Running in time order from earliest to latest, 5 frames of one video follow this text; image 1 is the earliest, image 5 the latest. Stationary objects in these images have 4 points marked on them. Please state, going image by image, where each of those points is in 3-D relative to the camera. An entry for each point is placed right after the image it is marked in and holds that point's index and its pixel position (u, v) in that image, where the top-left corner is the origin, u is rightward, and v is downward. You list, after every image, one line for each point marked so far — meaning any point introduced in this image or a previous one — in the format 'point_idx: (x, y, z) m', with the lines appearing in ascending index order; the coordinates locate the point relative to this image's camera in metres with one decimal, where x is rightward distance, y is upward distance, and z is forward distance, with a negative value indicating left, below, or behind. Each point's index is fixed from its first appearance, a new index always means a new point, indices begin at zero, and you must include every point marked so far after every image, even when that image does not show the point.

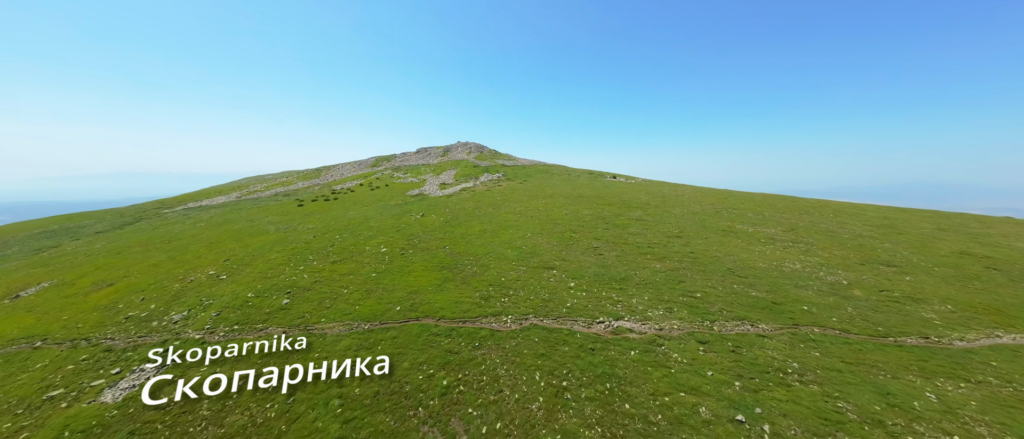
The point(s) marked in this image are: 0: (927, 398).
0: (+25.5, -10.7, +16.4) m
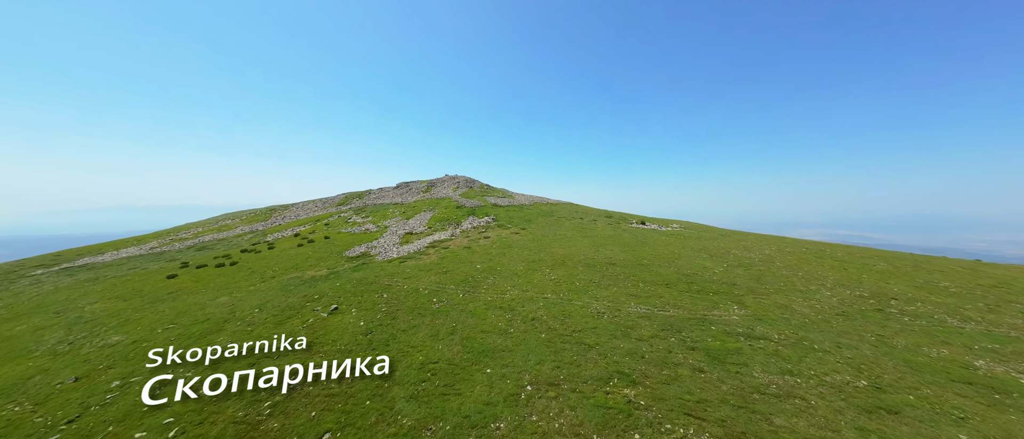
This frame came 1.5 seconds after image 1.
0: (+24.2, -16.6, -4.5) m
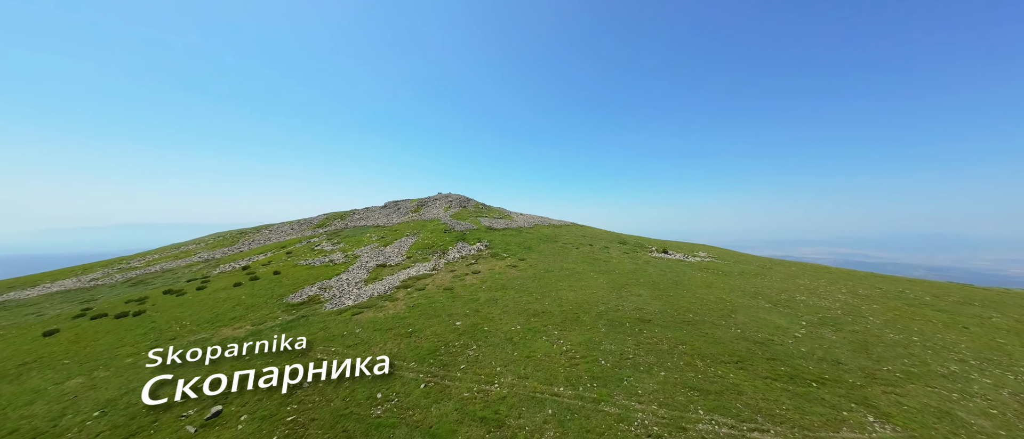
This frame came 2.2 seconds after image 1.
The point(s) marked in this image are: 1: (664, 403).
0: (+23.6, -17.6, -14.2) m
1: (+8.1, -10.2, +15.2) m
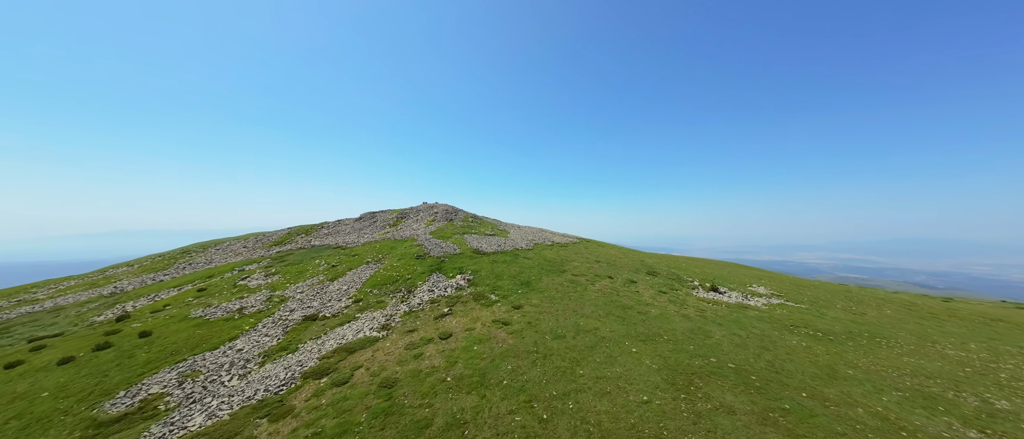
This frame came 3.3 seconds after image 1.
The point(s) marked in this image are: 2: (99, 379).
0: (+22.8, -19.6, -26.6) m
1: (+7.2, -12.8, +2.9) m
2: (-29.1, -11.5, +19.6) m
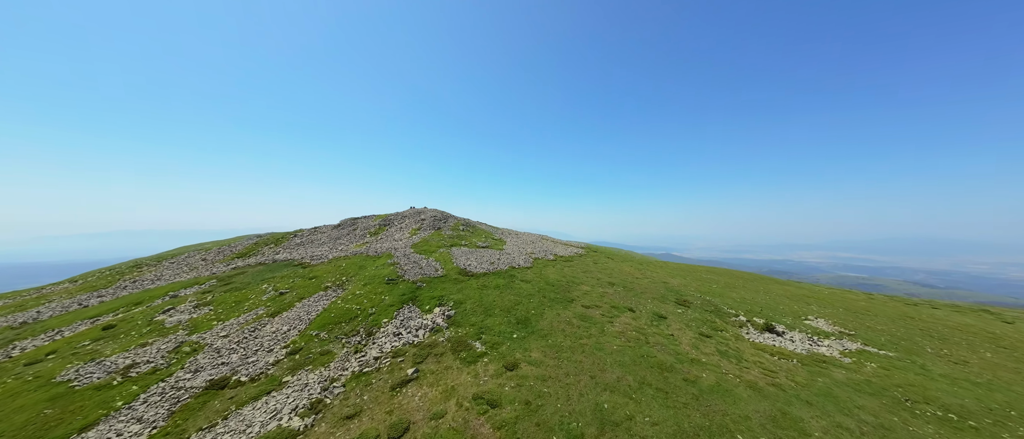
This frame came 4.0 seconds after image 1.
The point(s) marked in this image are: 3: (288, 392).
0: (+22.3, -21.4, -34.2) m
1: (+6.6, -14.6, -4.7) m
2: (-29.7, -13.3, +11.9) m
3: (-15.1, -11.6, +18.8) m
